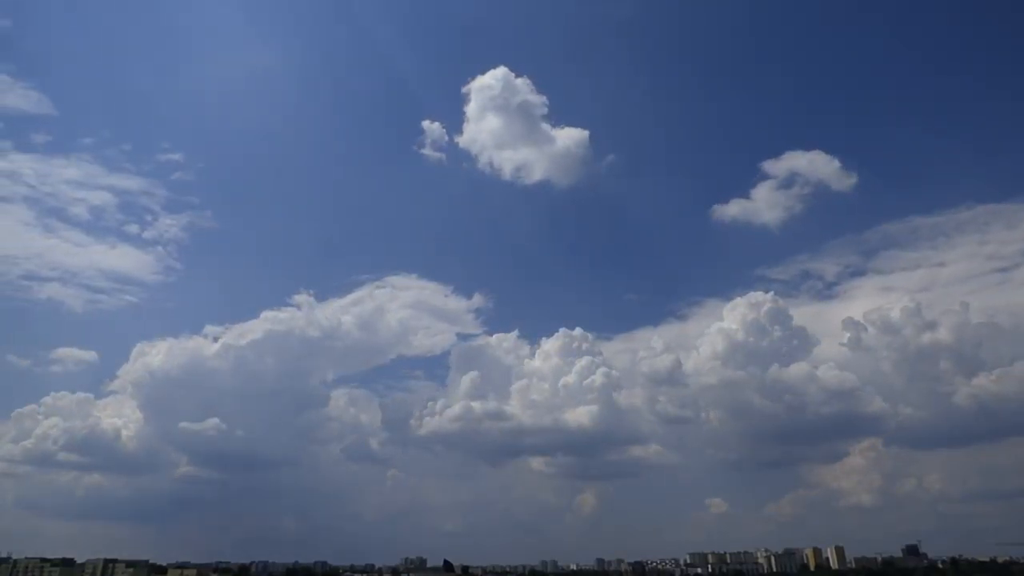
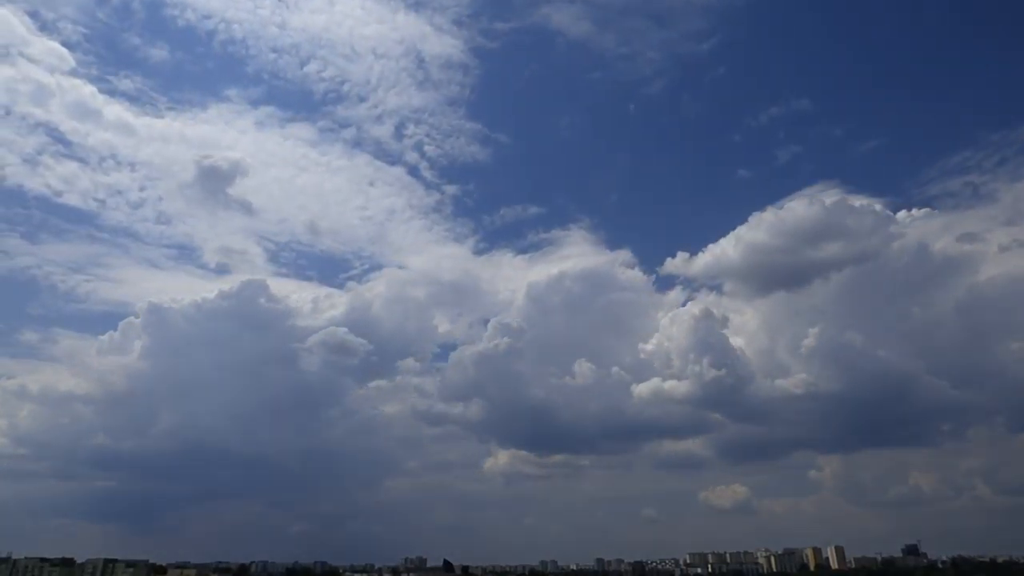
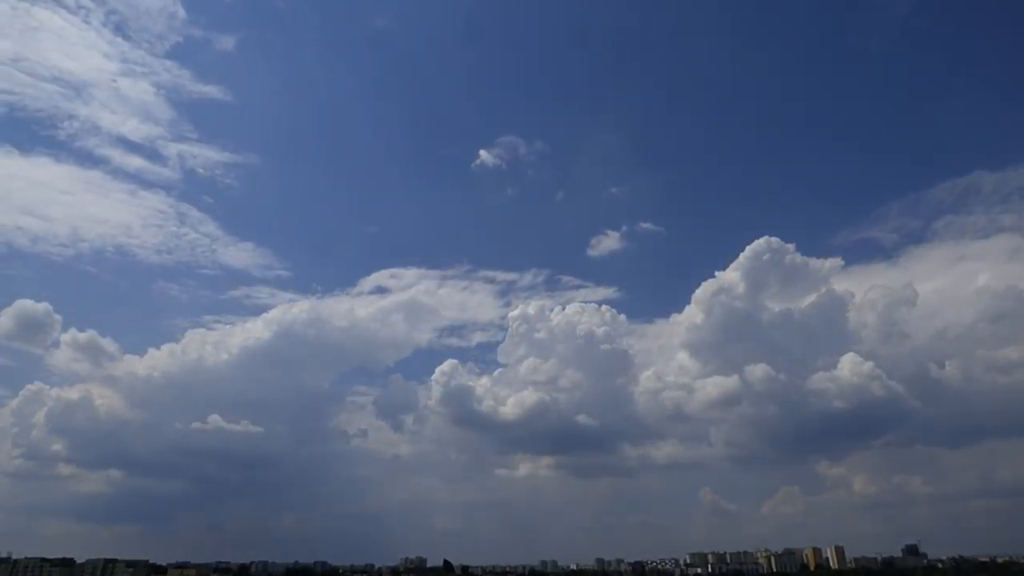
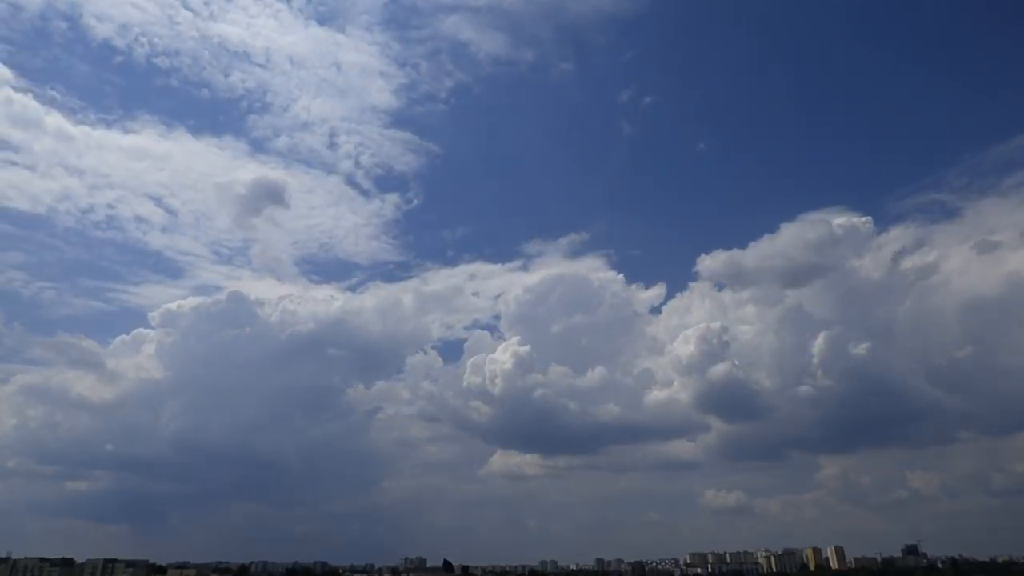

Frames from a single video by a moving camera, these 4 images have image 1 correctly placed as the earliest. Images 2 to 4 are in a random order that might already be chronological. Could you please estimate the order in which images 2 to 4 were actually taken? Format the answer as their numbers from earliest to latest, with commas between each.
3, 4, 2
